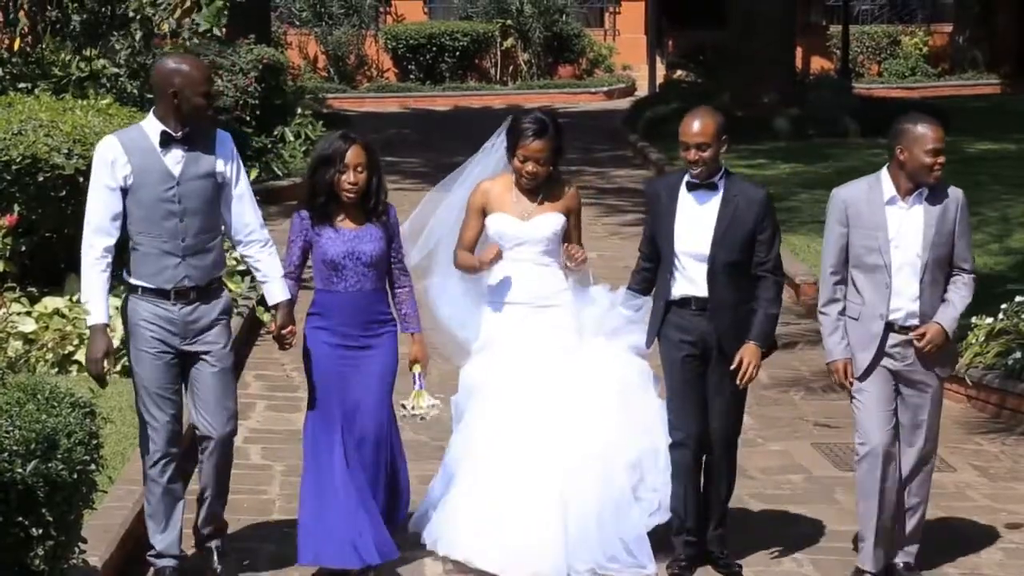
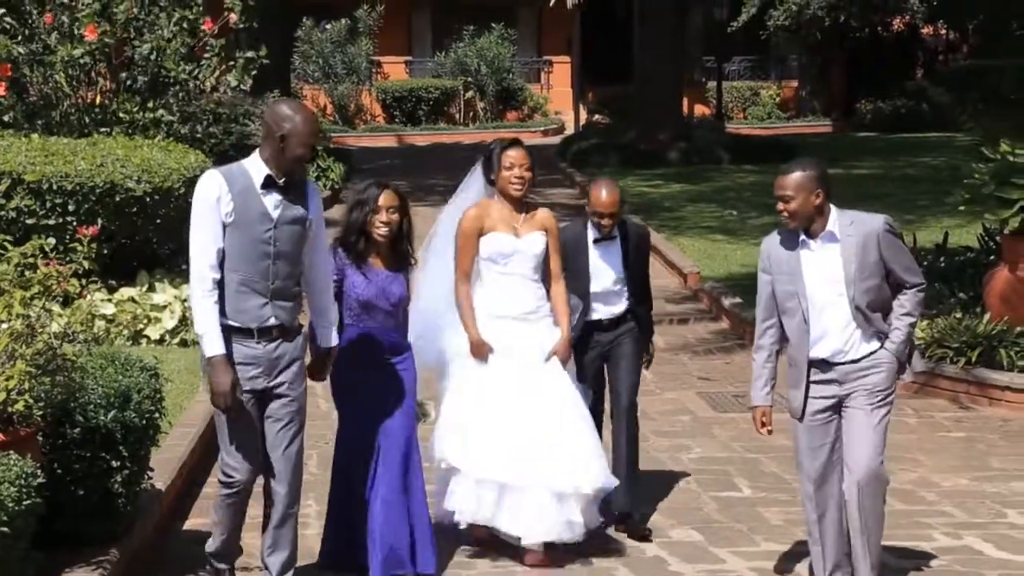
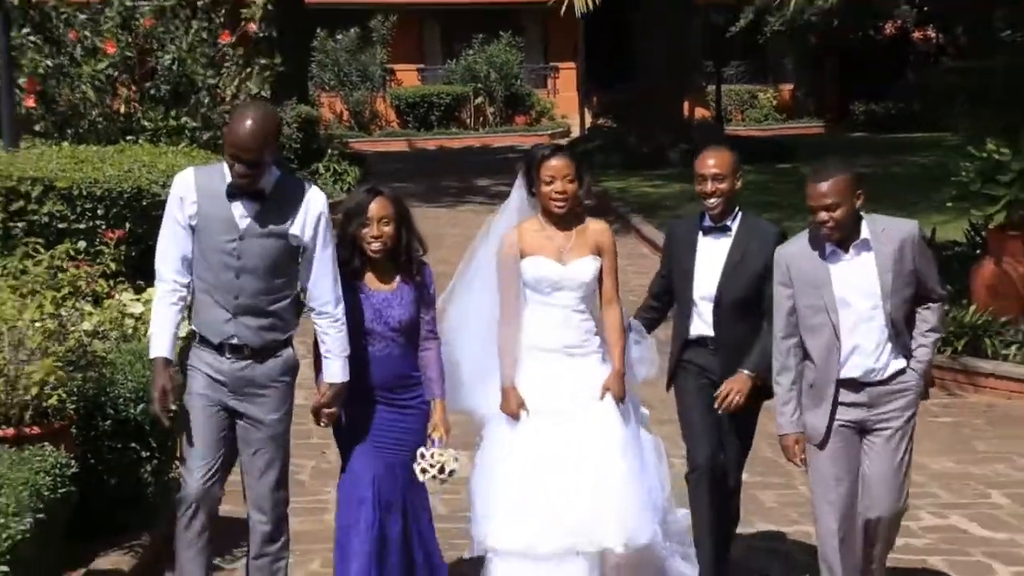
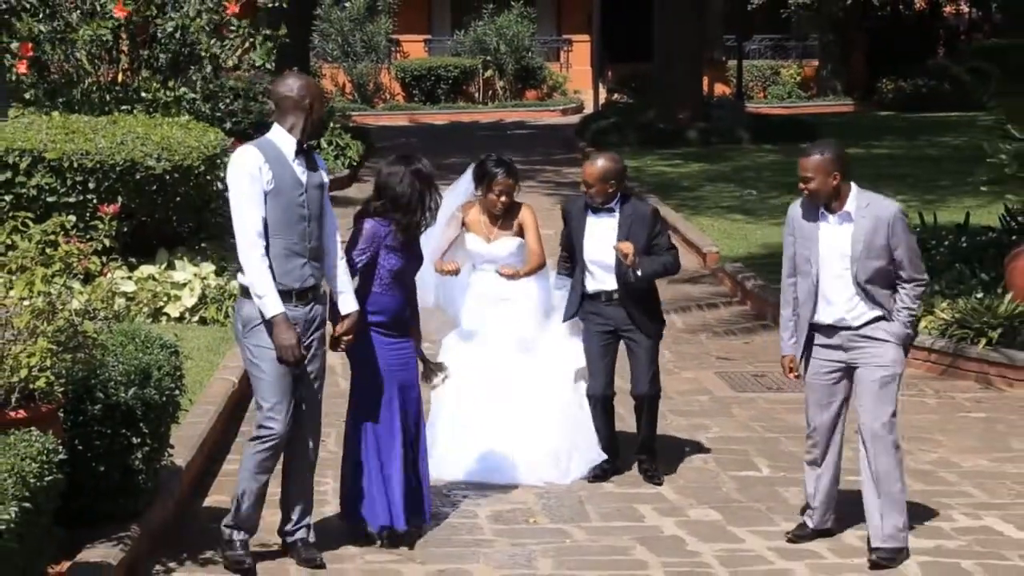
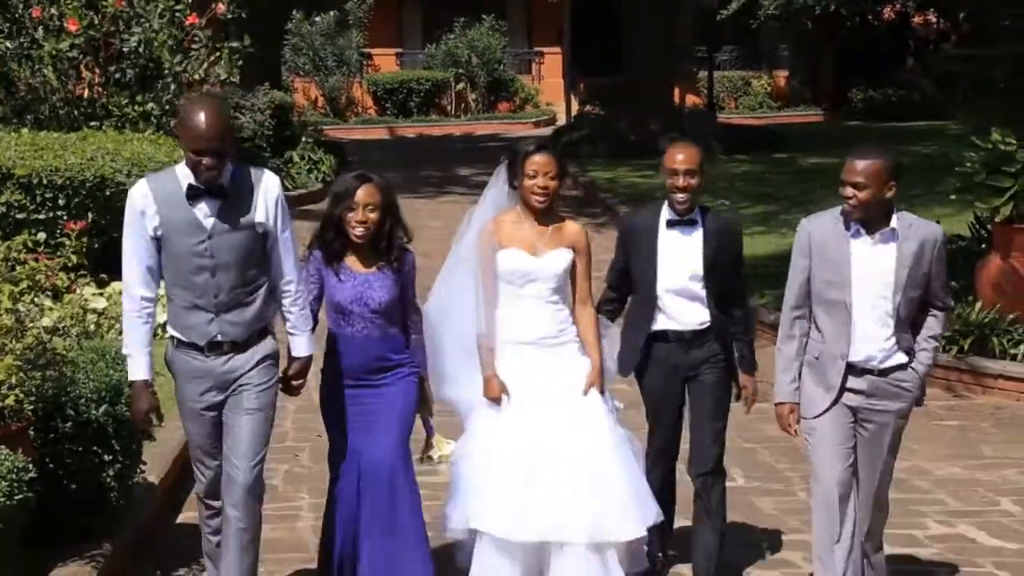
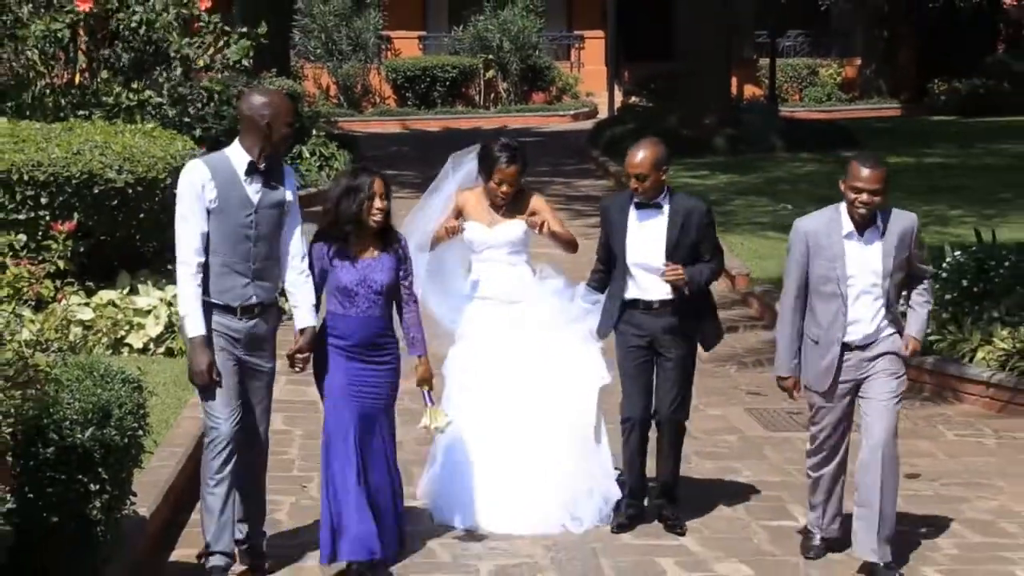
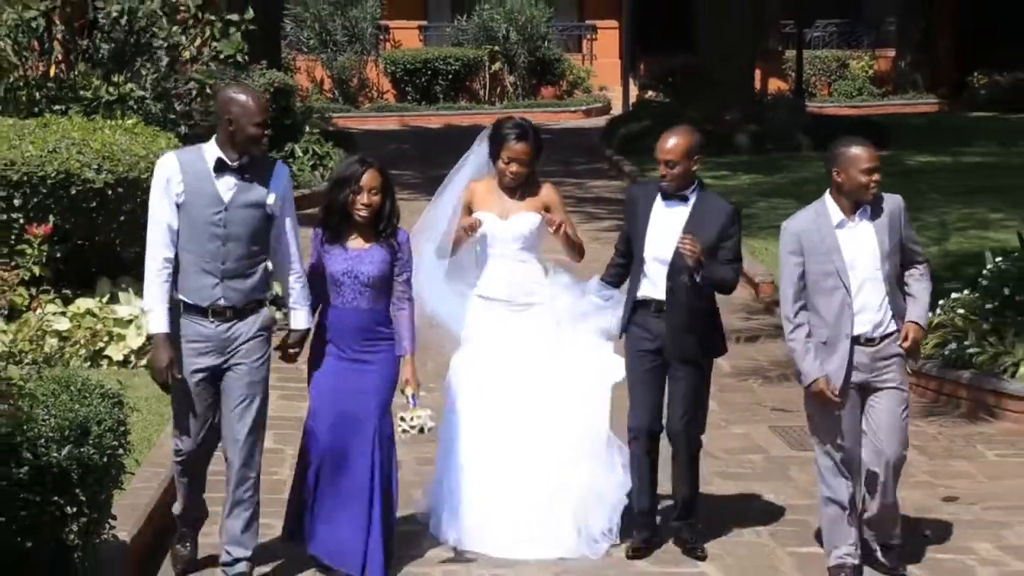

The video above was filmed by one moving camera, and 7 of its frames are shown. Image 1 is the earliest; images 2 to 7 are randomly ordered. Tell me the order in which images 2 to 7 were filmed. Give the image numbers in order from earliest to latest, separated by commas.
7, 6, 4, 2, 5, 3
